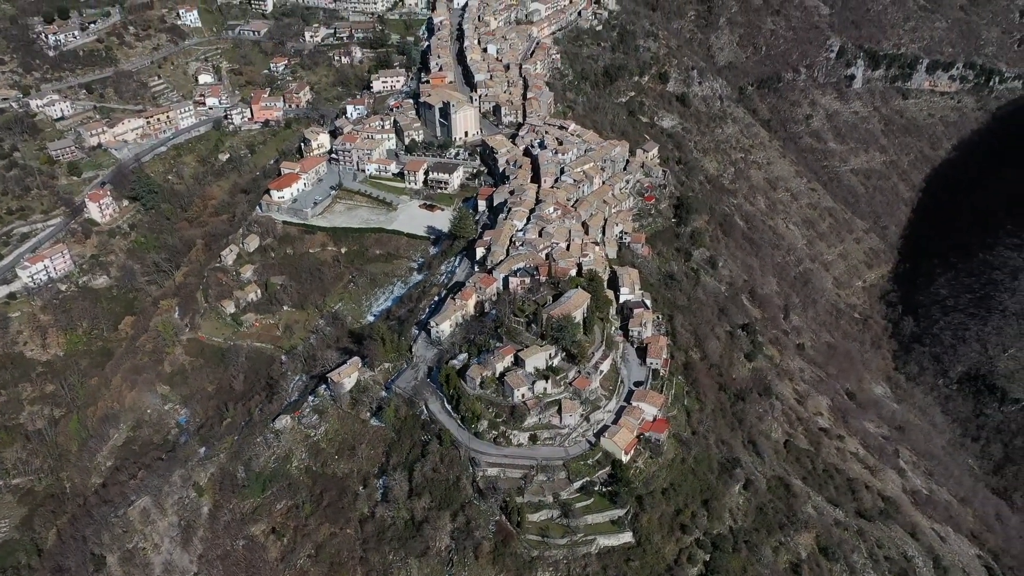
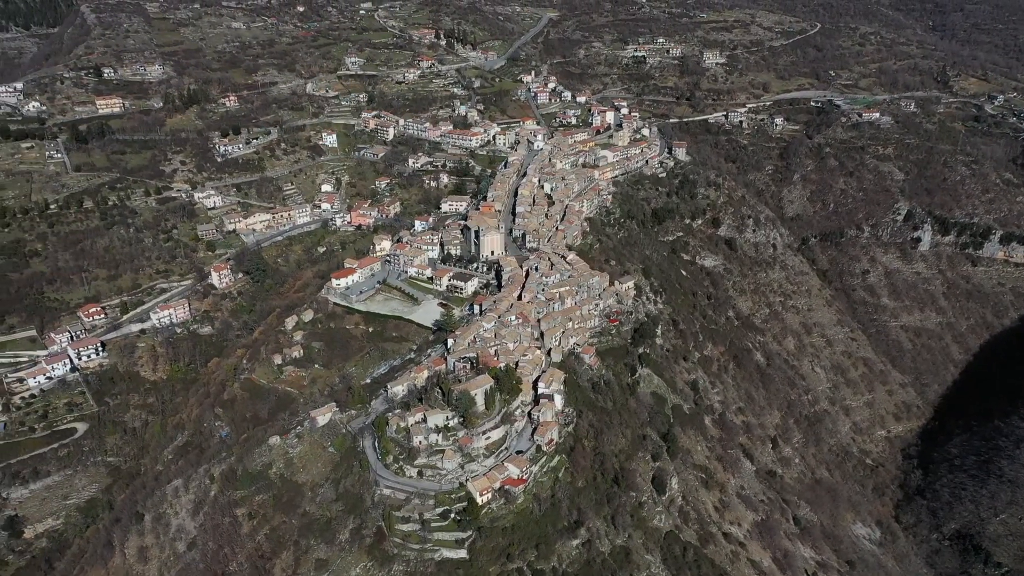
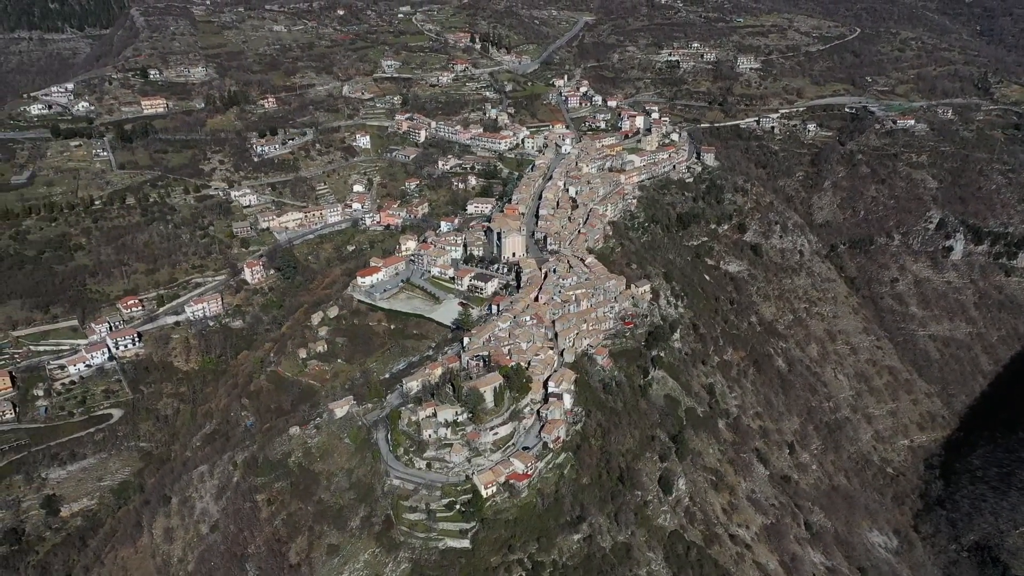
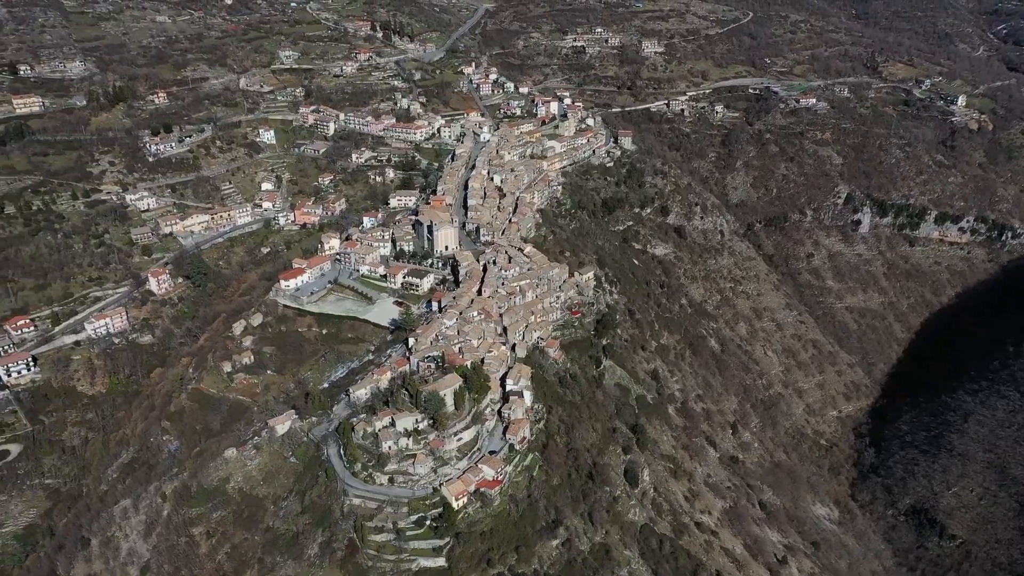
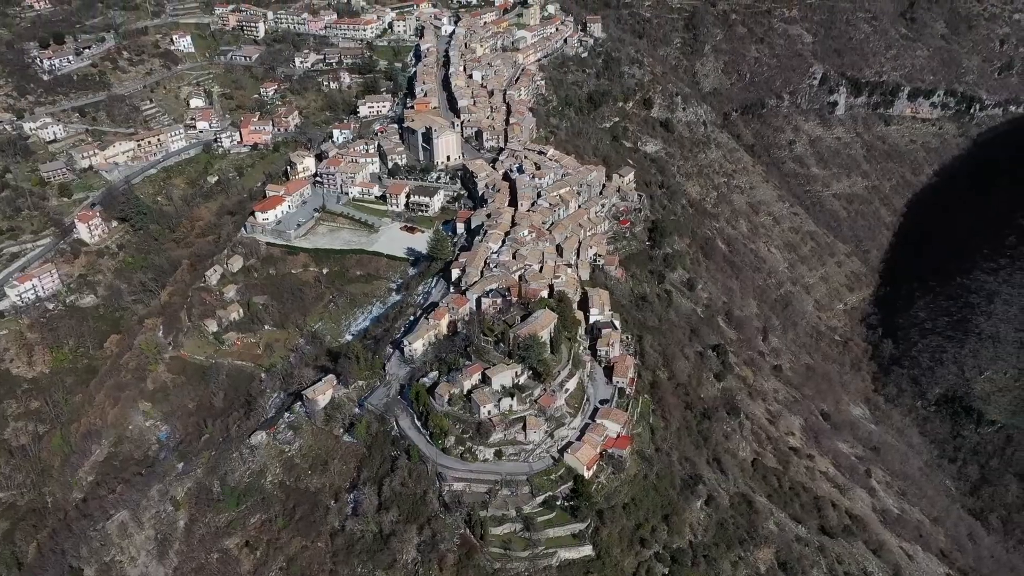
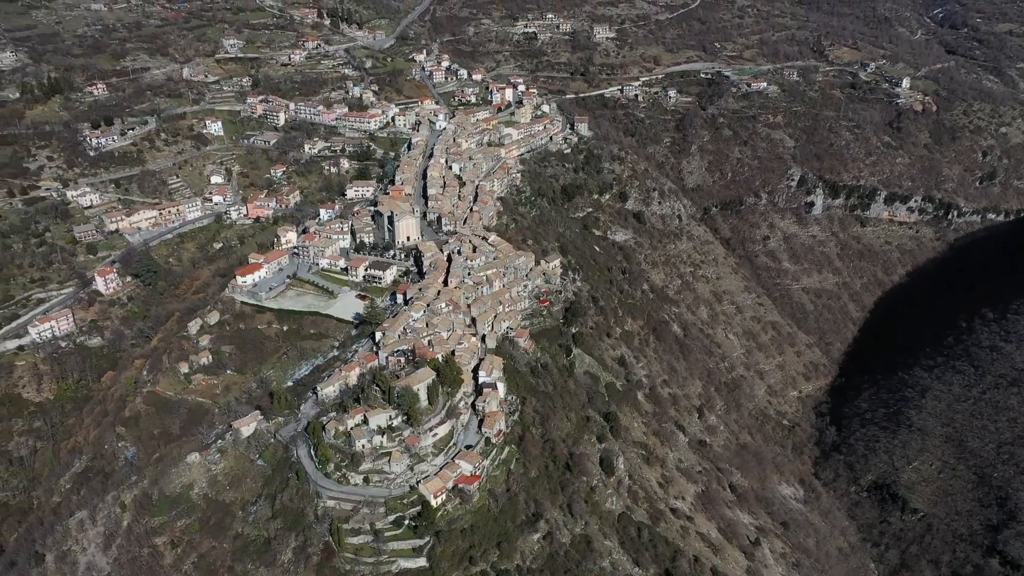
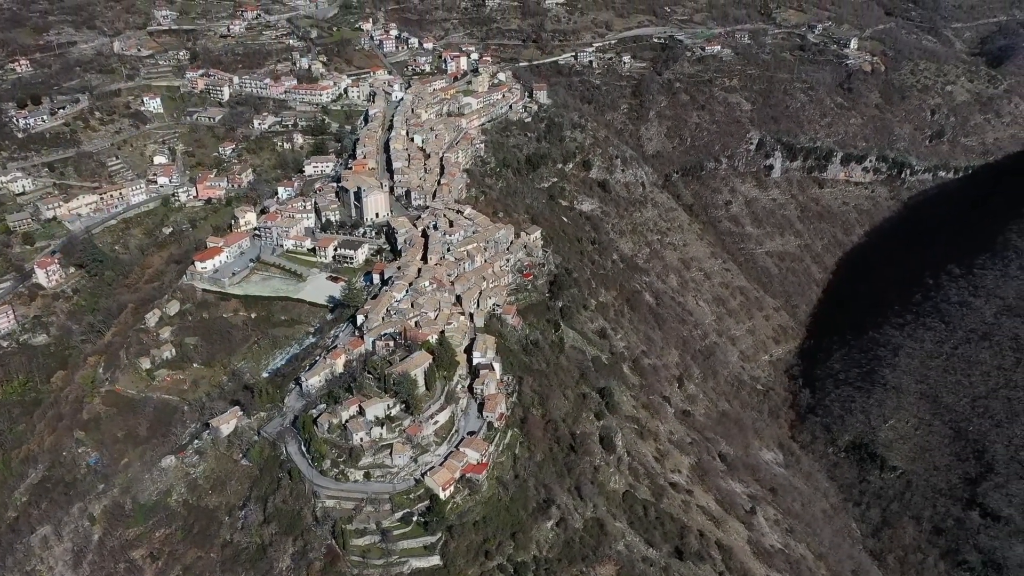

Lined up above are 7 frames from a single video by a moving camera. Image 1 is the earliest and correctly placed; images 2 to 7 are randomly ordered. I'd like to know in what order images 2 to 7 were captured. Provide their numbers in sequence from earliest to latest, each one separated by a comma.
5, 7, 6, 4, 2, 3
